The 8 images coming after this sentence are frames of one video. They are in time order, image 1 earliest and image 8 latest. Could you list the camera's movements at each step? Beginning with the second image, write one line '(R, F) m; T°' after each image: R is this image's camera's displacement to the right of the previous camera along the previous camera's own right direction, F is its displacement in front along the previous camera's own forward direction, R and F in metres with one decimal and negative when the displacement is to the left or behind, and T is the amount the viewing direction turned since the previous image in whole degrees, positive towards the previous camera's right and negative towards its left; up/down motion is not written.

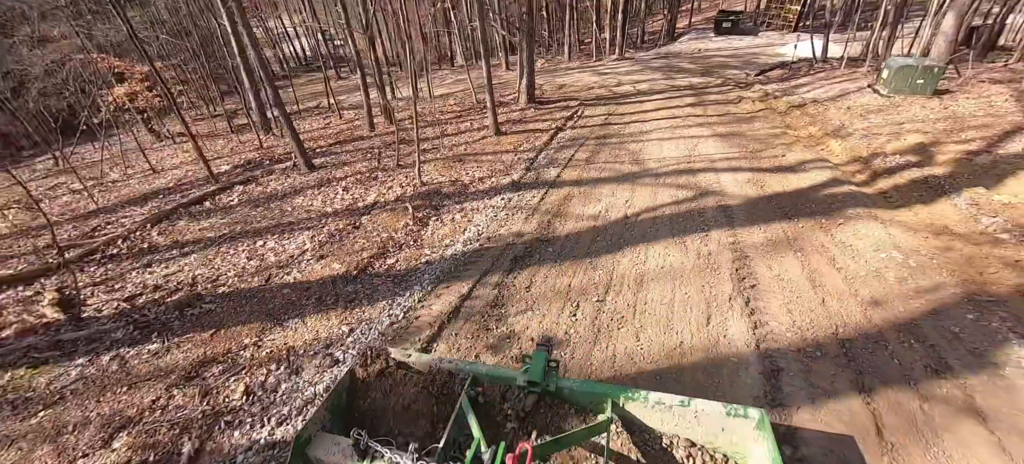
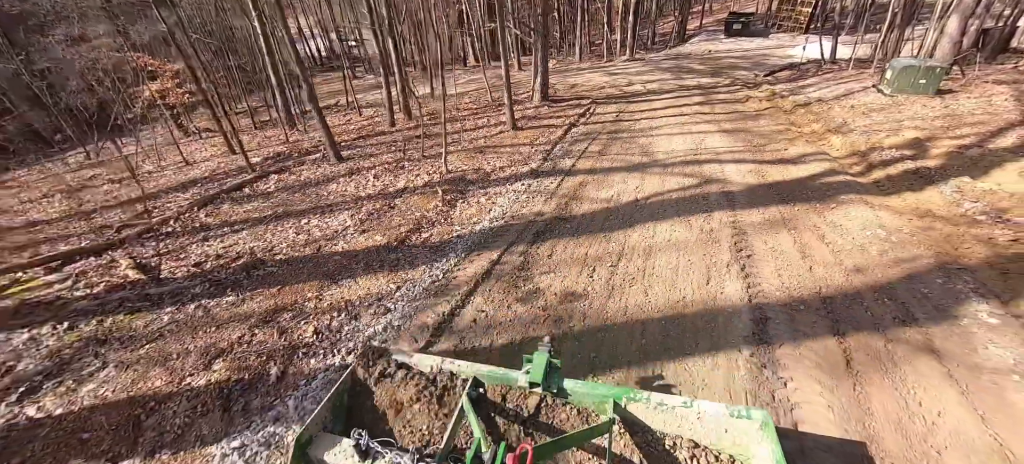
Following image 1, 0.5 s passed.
(-0.2, -0.5) m; -1°
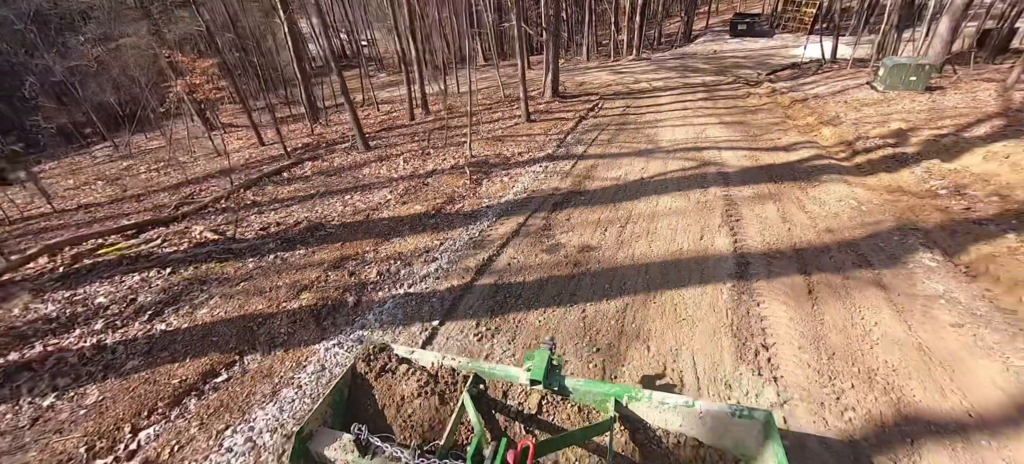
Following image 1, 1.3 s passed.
(-0.3, -0.8) m; -1°
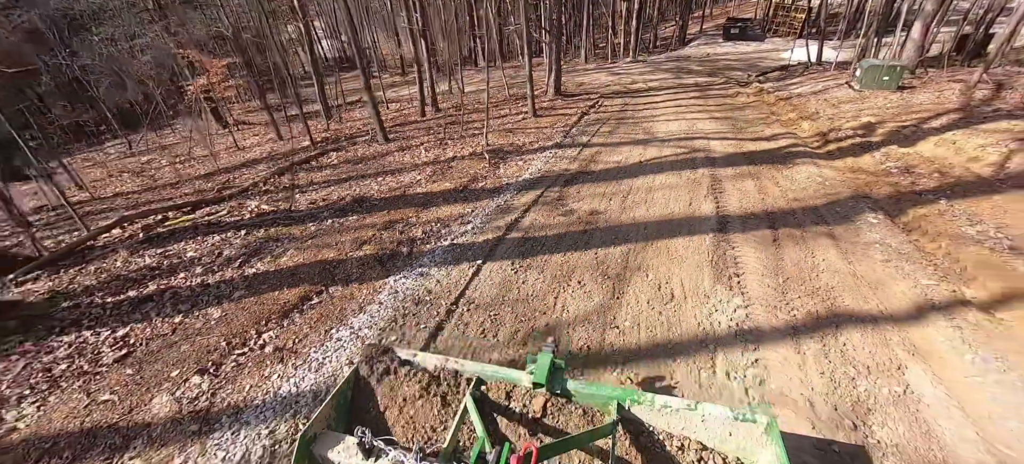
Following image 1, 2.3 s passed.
(-0.4, -0.9) m; +1°
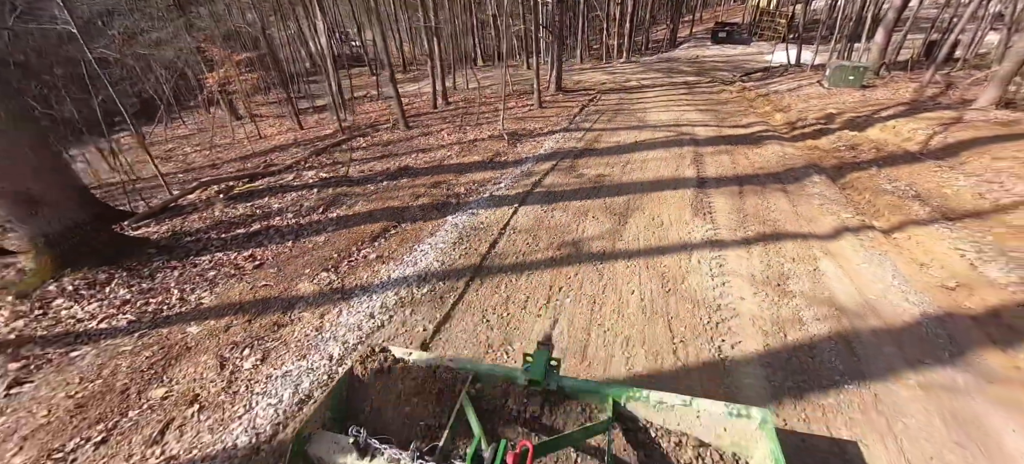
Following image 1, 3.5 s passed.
(-0.5, -1.3) m; +1°
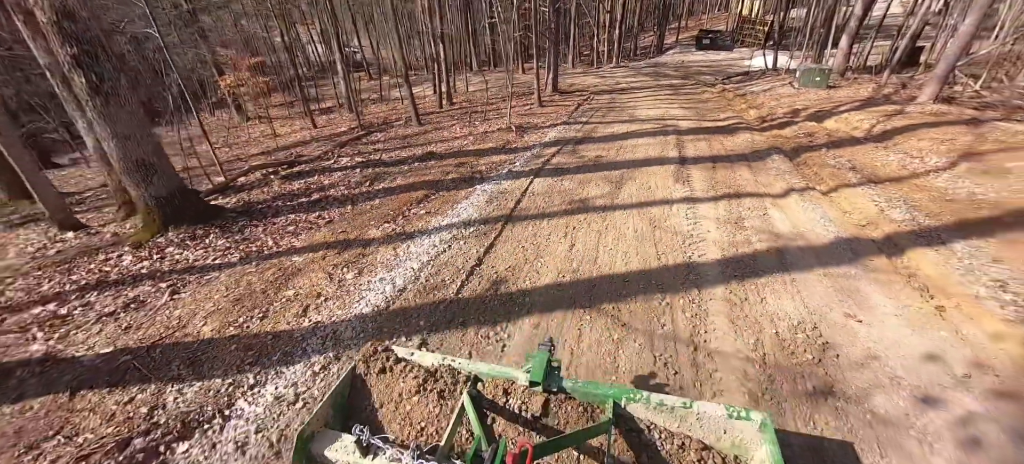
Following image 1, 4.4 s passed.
(-0.5, -1.2) m; +1°
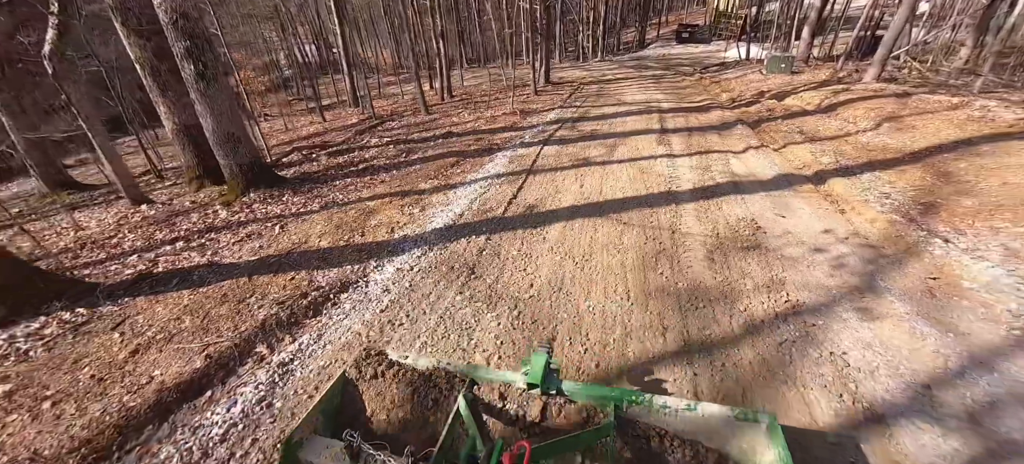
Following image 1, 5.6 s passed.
(-0.6, -1.4) m; +2°
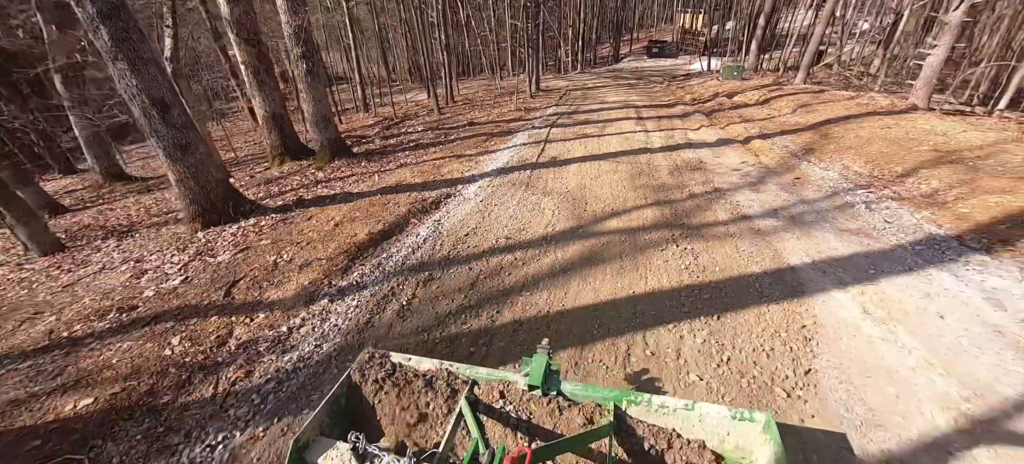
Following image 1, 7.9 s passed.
(-1.1, -2.4) m; +3°
